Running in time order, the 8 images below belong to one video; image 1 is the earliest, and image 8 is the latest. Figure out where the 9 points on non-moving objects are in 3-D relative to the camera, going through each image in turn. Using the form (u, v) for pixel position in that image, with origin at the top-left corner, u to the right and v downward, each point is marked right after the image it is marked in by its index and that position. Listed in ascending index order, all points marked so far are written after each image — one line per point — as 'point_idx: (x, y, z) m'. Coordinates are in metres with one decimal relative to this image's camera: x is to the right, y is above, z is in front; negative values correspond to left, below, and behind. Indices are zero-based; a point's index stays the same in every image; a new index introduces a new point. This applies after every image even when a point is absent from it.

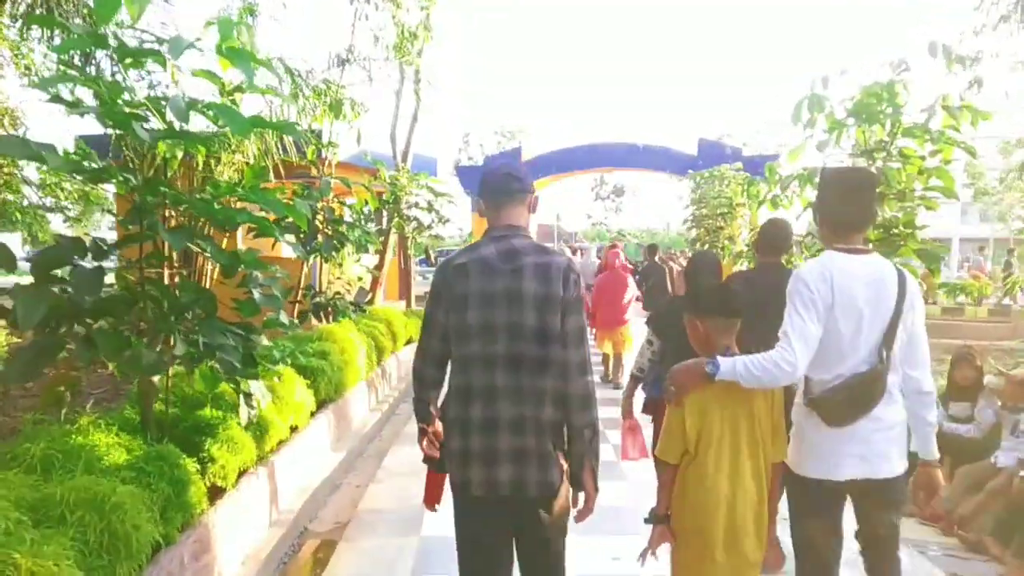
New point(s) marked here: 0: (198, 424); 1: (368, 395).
0: (-1.3, -0.6, +3.8) m
1: (-1.1, -0.8, +6.9) m
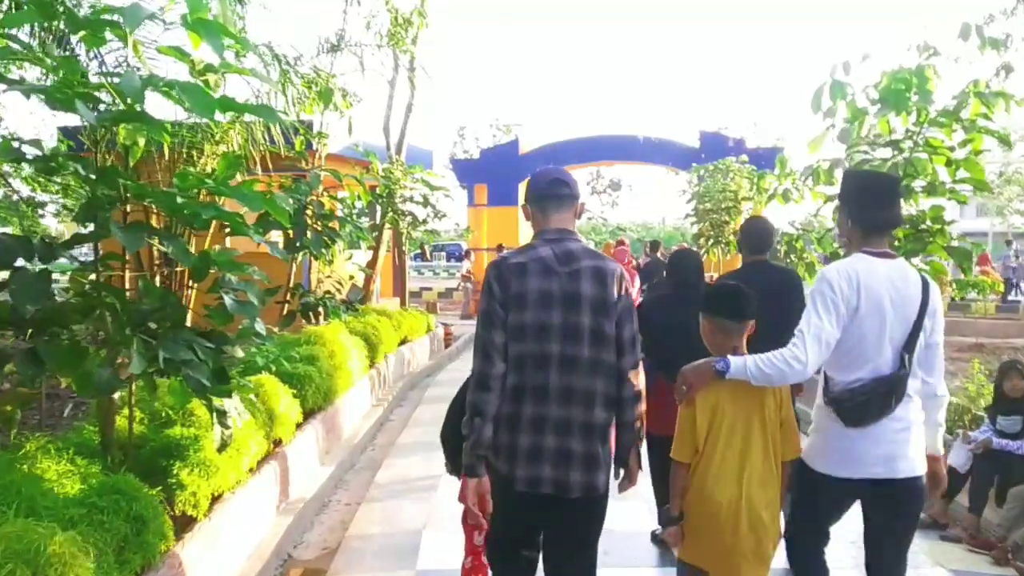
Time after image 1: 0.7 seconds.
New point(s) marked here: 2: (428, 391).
0: (-1.3, -0.6, +3.4) m
1: (-1.1, -0.8, +6.5) m
2: (-0.8, -1.0, +8.5) m
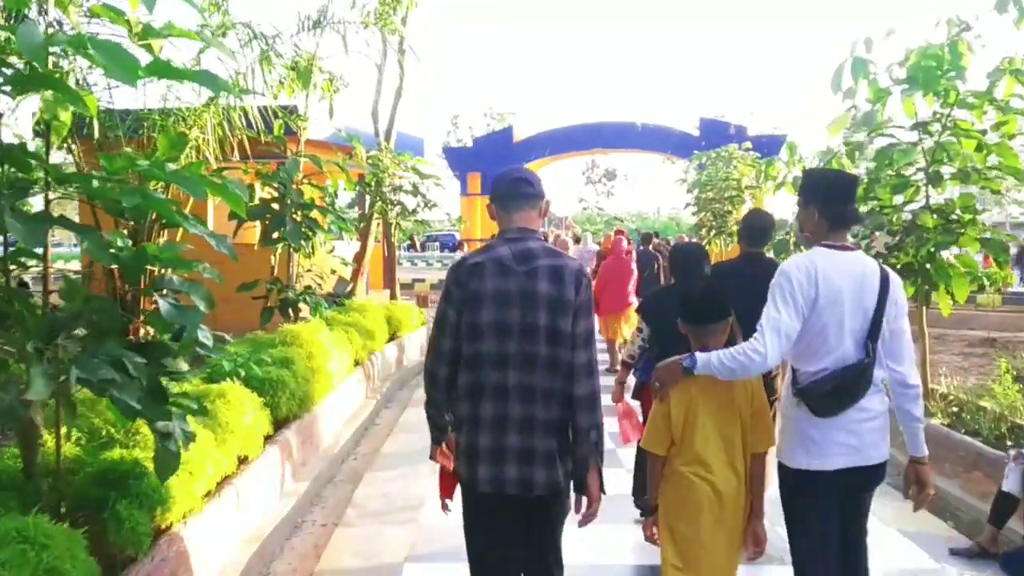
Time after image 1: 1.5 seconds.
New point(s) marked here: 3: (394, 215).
0: (-1.3, -0.6, +2.9) m
1: (-1.1, -0.8, +6.0) m
2: (-0.8, -0.9, +8.0) m
3: (-1.4, +0.9, +10.7) m
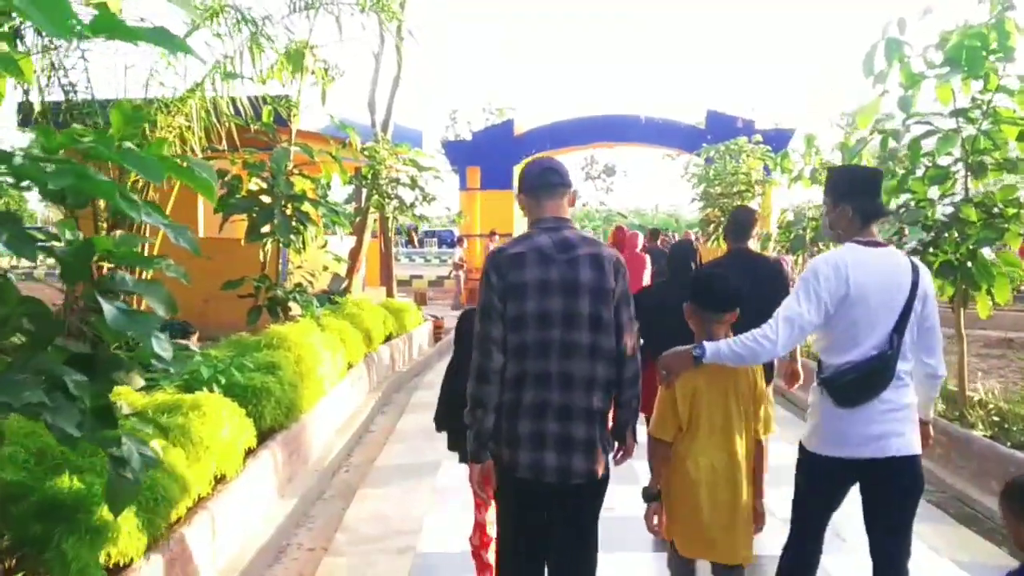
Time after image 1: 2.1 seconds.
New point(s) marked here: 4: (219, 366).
0: (-1.3, -0.6, +2.5) m
1: (-1.1, -0.8, +5.6) m
2: (-0.8, -0.9, +7.6) m
3: (-1.4, +0.9, +10.3) m
4: (-1.4, -0.4, +4.3) m
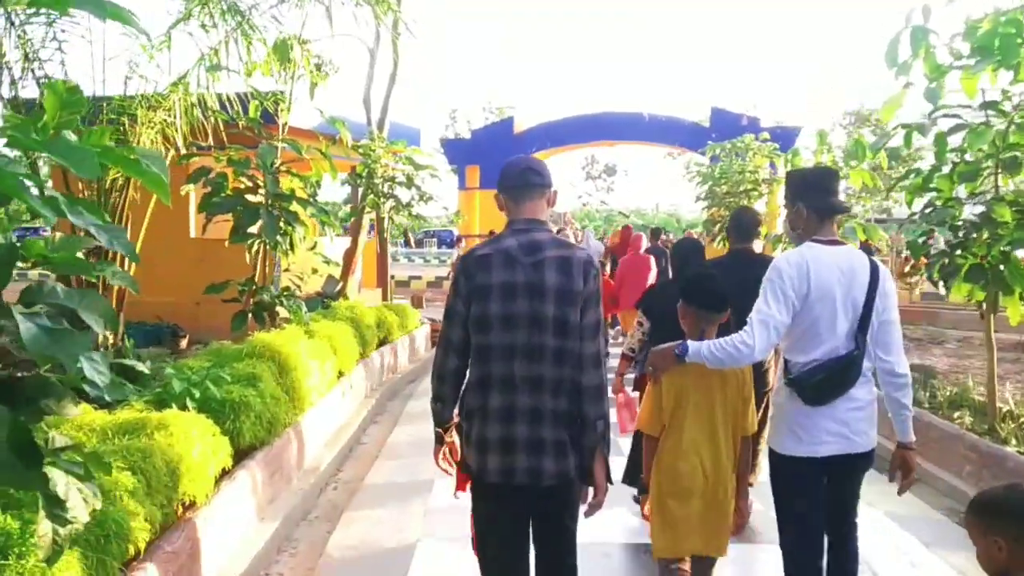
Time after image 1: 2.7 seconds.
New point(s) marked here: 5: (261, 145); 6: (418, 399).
0: (-1.3, -0.6, +2.2) m
1: (-1.1, -0.8, +5.3) m
2: (-0.8, -0.9, +7.3) m
3: (-1.4, +0.9, +10.0) m
4: (-1.4, -0.4, +4.0) m
5: (-1.6, +0.9, +5.7) m
6: (-0.8, -0.9, +7.4) m
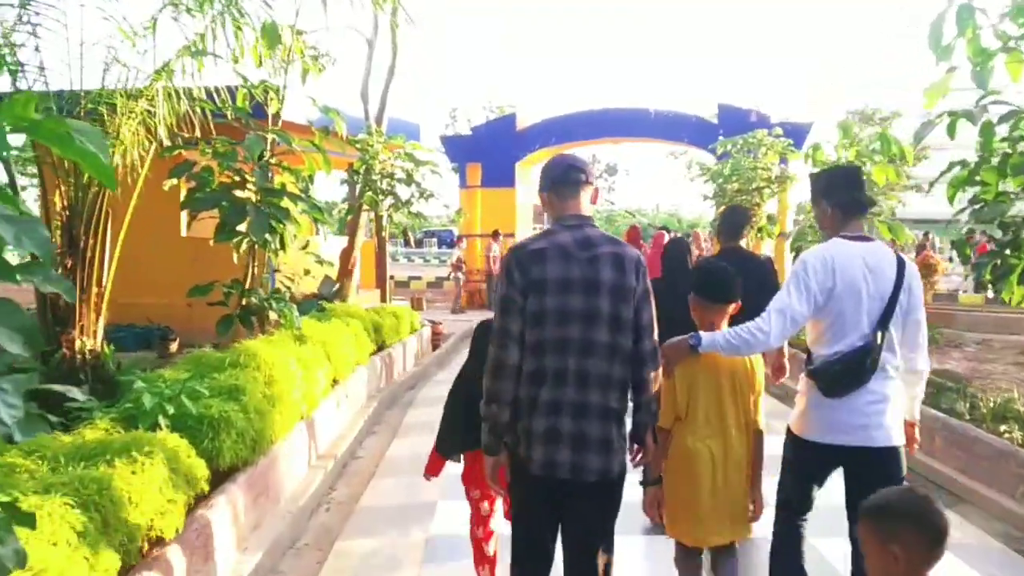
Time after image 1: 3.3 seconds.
0: (-1.3, -0.6, +1.8) m
1: (-1.1, -0.8, +4.9) m
2: (-0.8, -0.9, +6.9) m
3: (-1.4, +0.9, +9.6) m
4: (-1.4, -0.4, +3.6) m
5: (-1.6, +0.9, +5.3) m
6: (-0.7, -0.9, +7.0) m
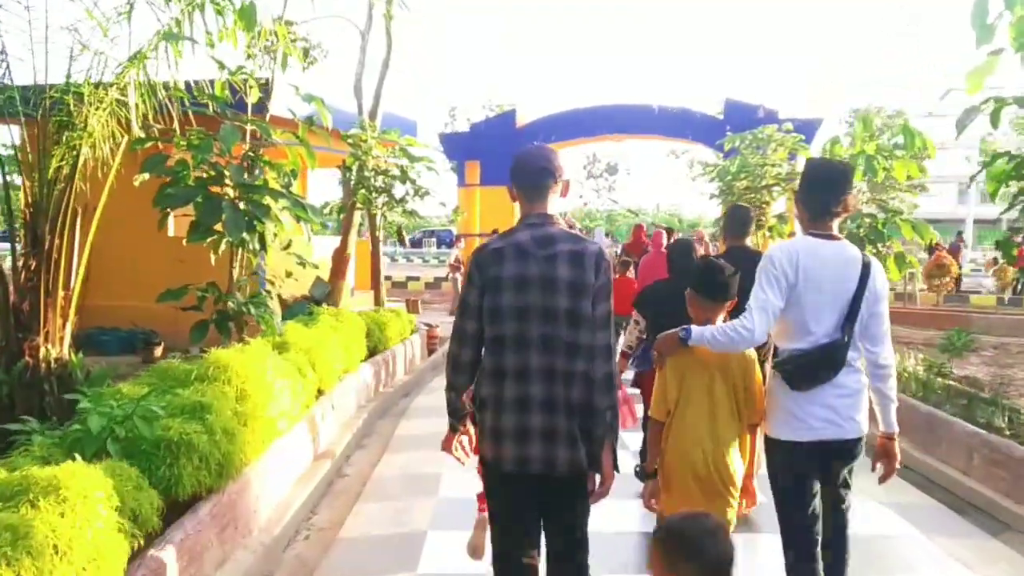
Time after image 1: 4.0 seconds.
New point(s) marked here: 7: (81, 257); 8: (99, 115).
0: (-1.3, -0.7, +1.4) m
1: (-1.1, -0.8, +4.4) m
2: (-0.8, -1.0, +6.5) m
3: (-1.4, +0.8, +9.2) m
4: (-1.4, -0.4, +3.2) m
5: (-1.6, +0.9, +4.9) m
6: (-0.8, -0.9, +6.6) m
7: (-2.7, +0.2, +5.5) m
8: (-2.4, +1.0, +5.2) m
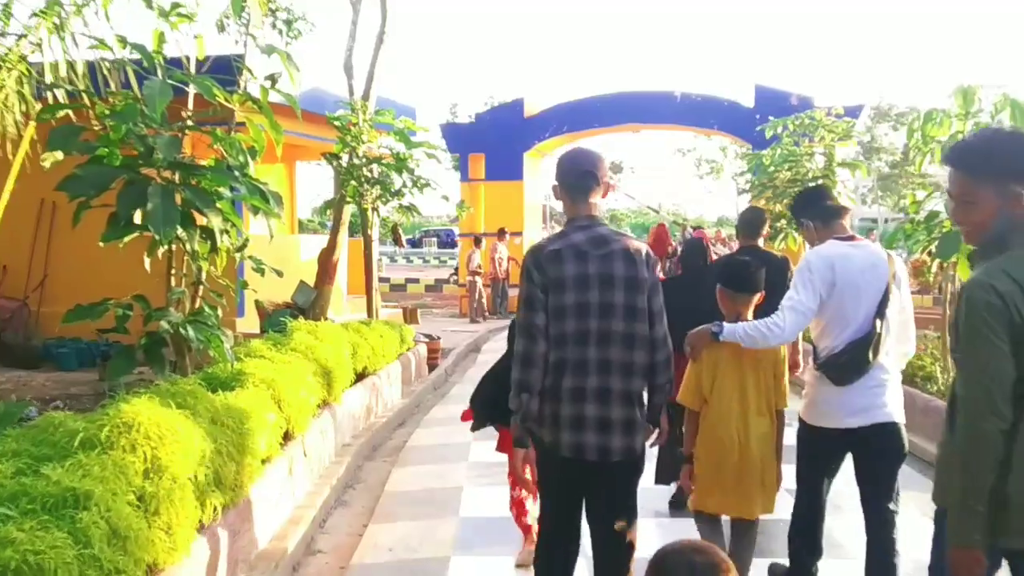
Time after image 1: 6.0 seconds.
0: (-1.1, -0.7, +0.1) m
1: (-1.0, -0.9, +3.2) m
2: (-0.7, -1.0, +5.2) m
3: (-1.2, +0.8, +7.9) m
4: (-1.3, -0.5, +2.0) m
5: (-1.4, +0.8, +3.7) m
6: (-0.6, -1.0, +5.4) m
7: (-2.5, +0.1, +4.3) m
8: (-2.3, +0.9, +3.9) m
